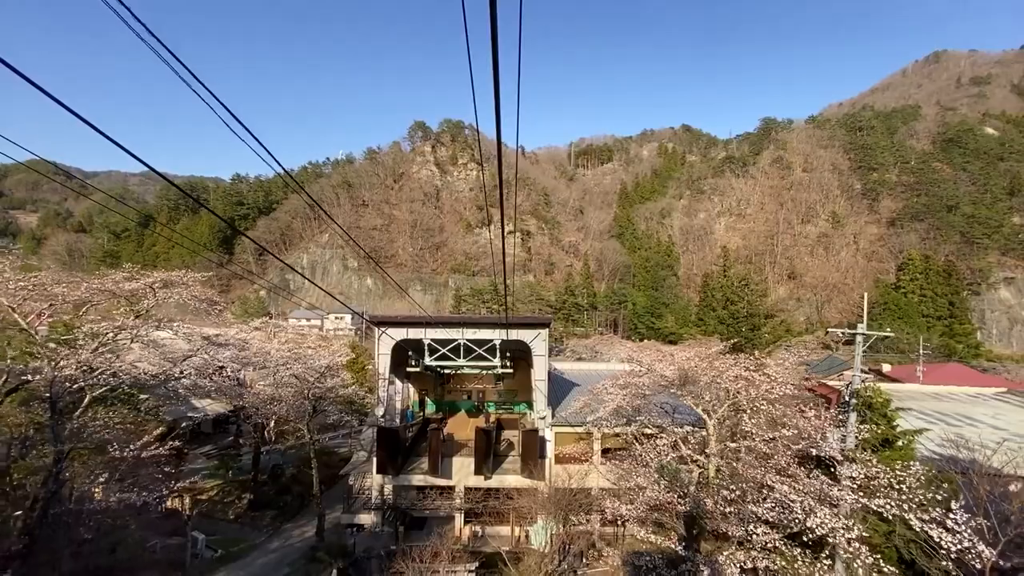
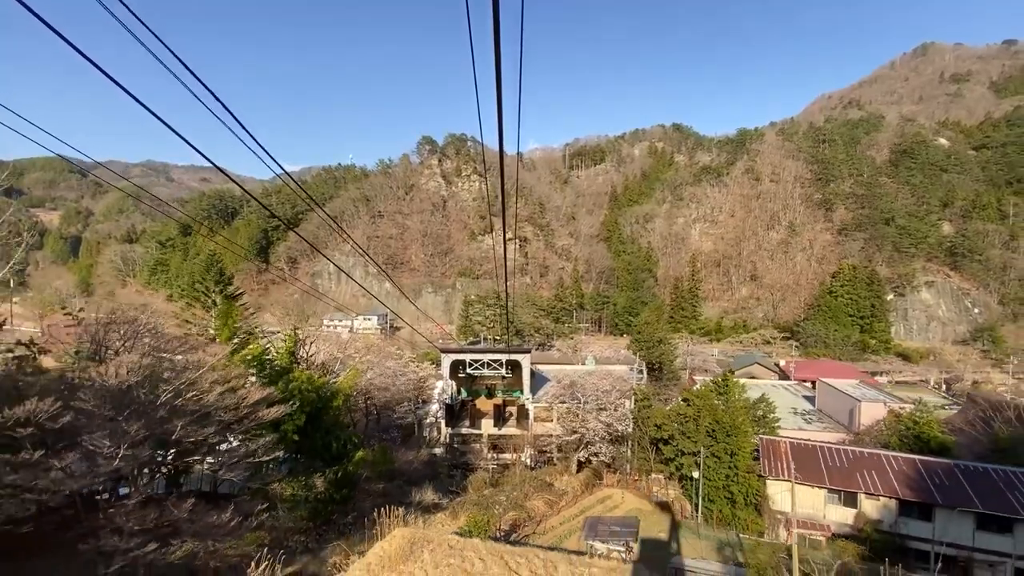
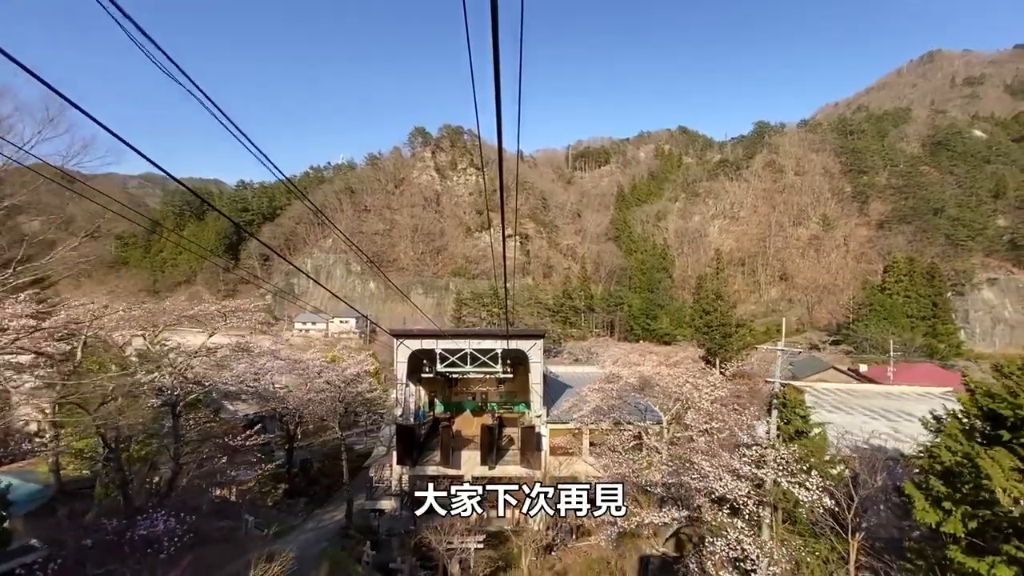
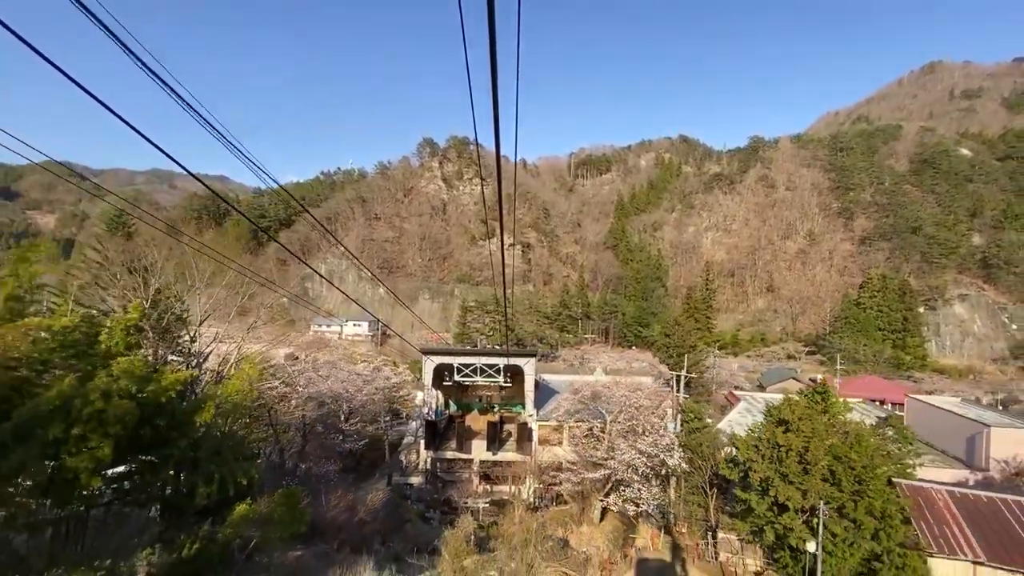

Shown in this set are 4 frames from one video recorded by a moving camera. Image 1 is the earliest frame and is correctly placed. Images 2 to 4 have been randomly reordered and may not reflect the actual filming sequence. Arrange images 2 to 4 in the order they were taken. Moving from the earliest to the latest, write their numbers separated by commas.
3, 4, 2
